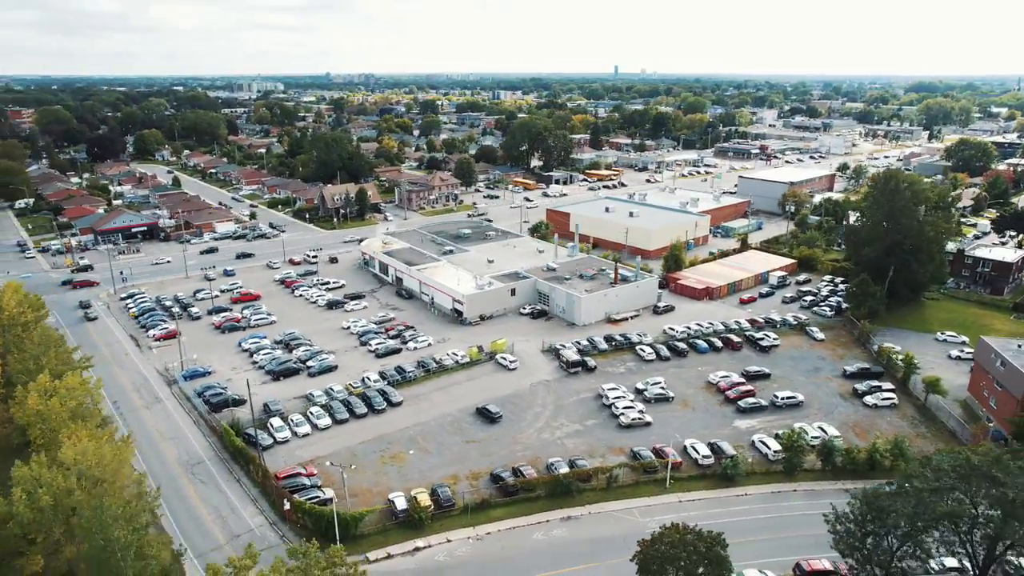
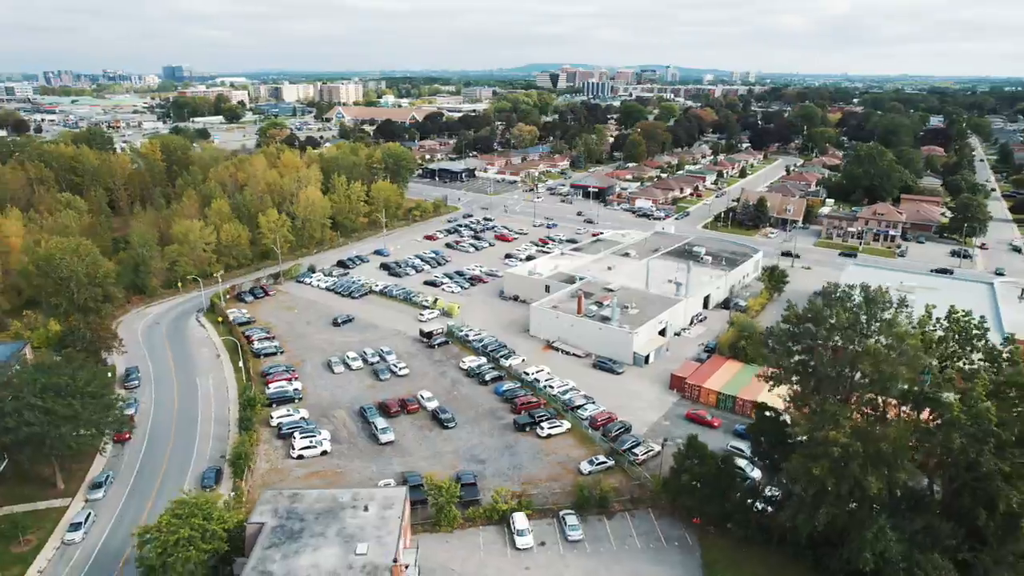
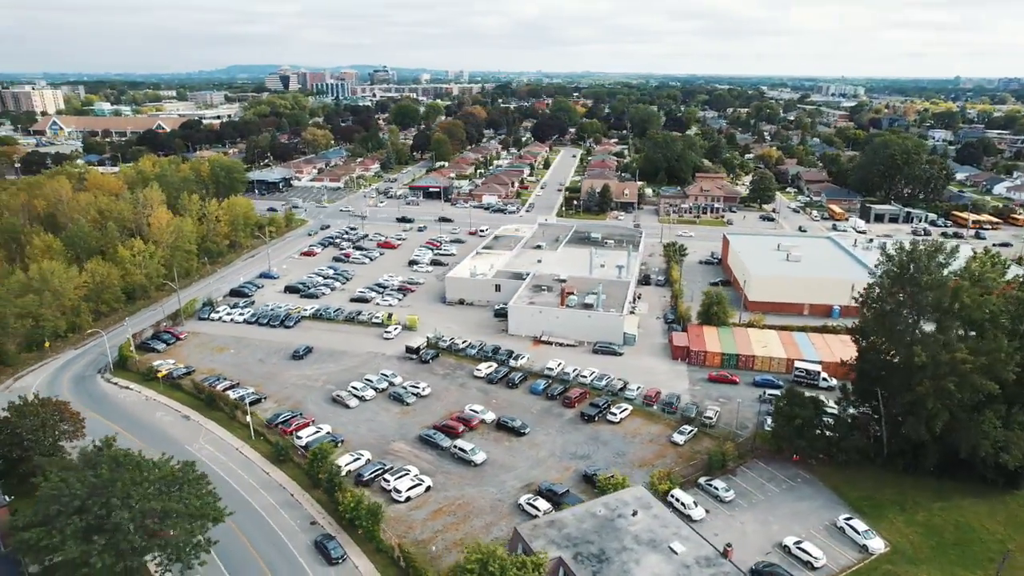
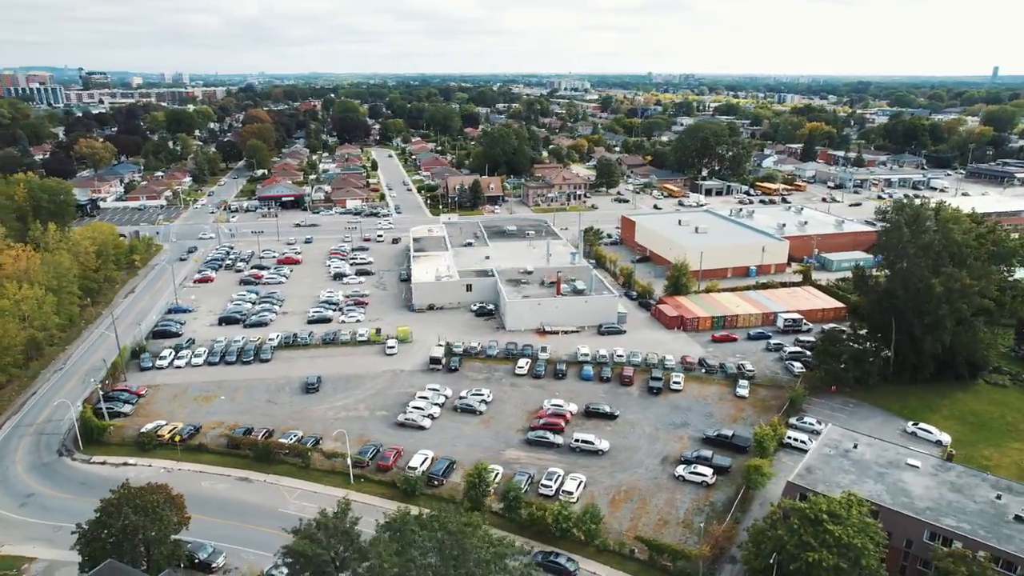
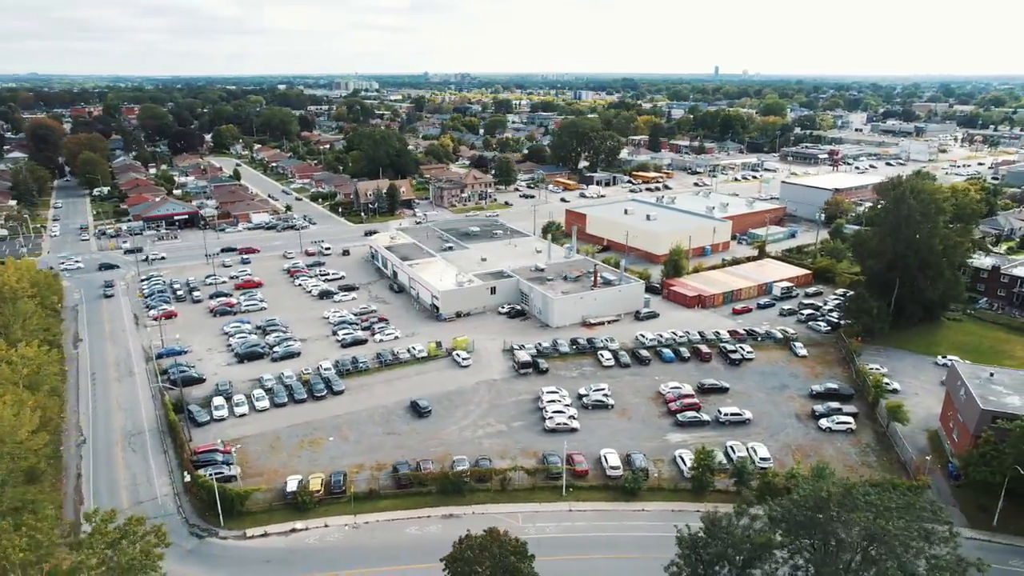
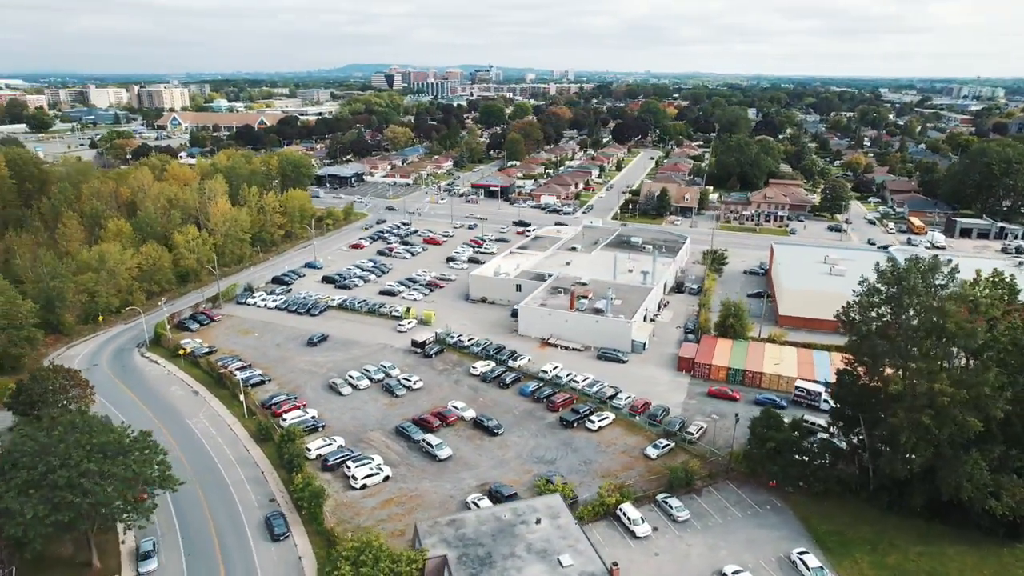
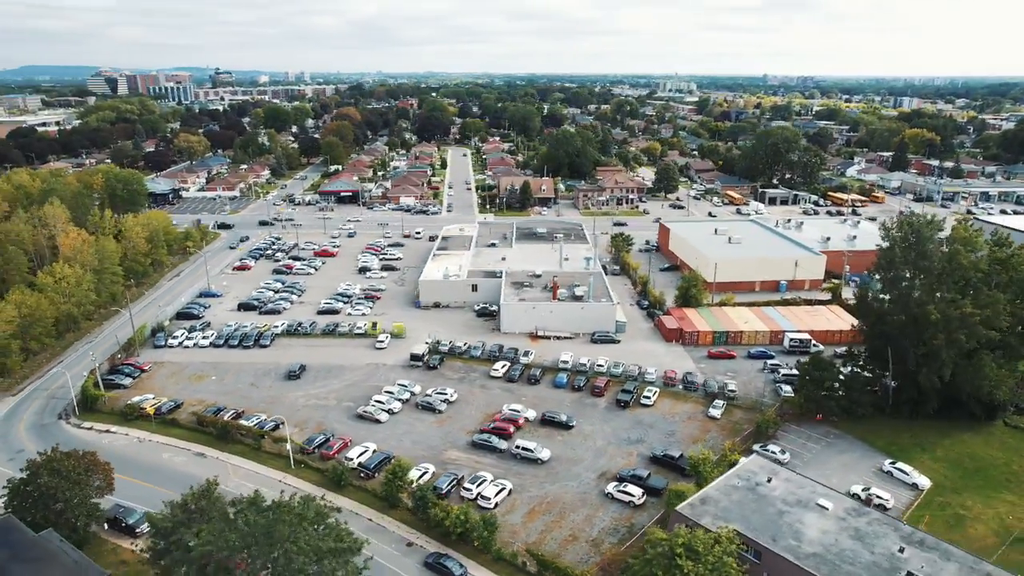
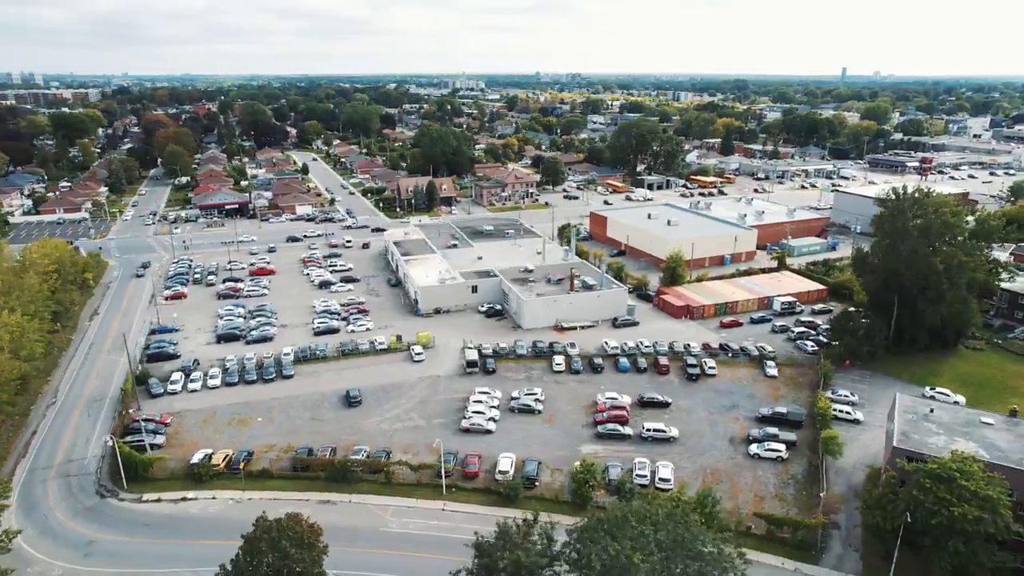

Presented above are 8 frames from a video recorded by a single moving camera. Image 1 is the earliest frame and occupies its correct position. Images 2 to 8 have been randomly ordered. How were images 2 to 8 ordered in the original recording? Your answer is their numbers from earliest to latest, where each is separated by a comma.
5, 8, 4, 7, 3, 6, 2
